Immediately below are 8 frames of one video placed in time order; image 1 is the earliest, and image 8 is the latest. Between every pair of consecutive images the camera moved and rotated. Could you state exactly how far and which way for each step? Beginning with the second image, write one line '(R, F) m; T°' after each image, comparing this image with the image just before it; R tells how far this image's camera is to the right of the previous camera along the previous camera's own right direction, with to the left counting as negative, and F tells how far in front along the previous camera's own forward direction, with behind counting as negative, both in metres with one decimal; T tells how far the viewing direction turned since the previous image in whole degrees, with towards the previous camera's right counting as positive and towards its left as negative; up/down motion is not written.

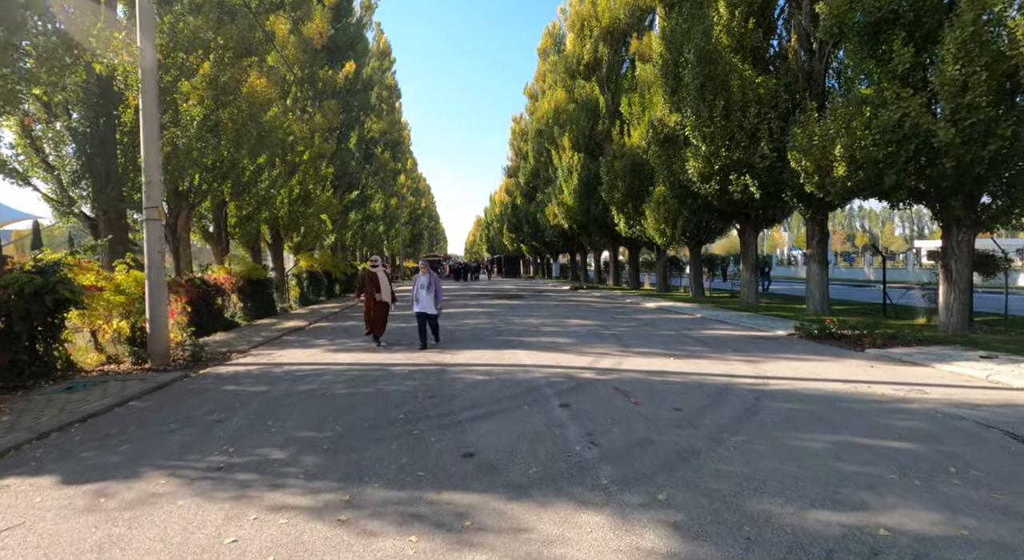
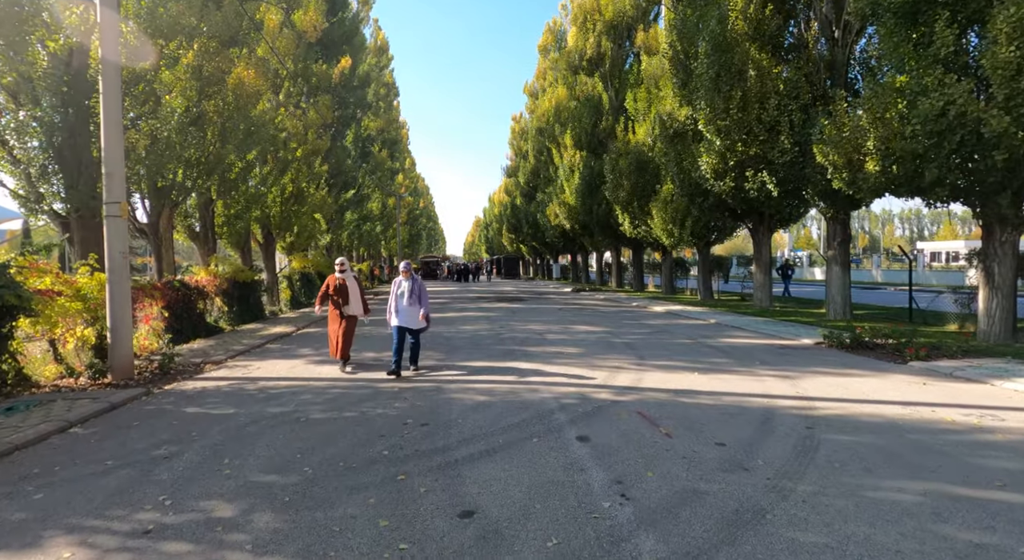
(-0.1, +1.1) m; 0°
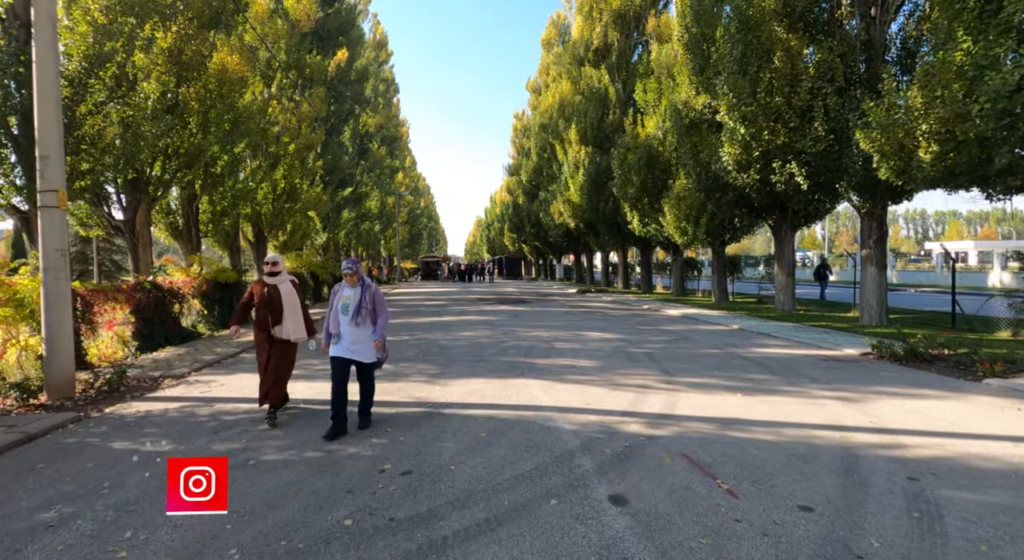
(-0.1, +1.4) m; 0°
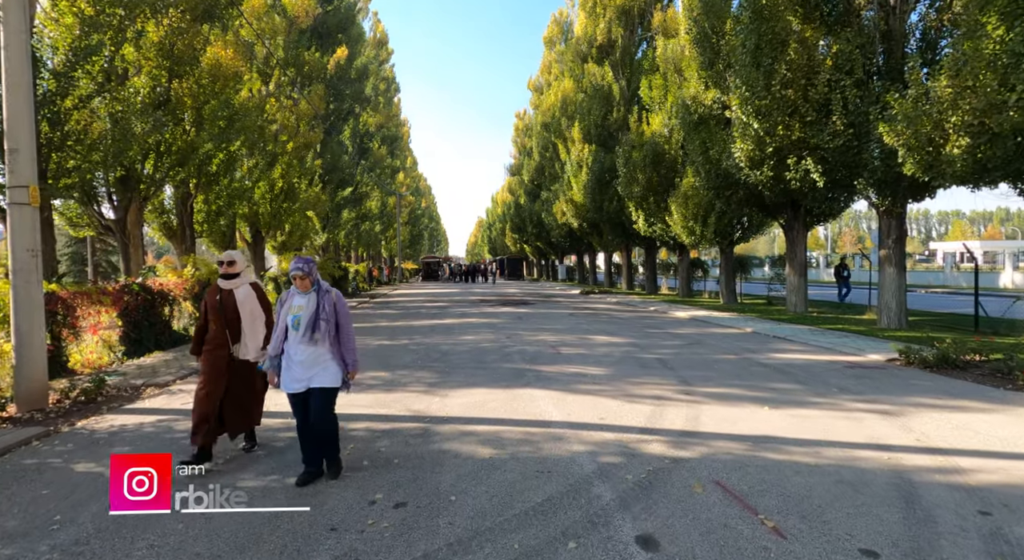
(0.0, +0.6) m; 0°
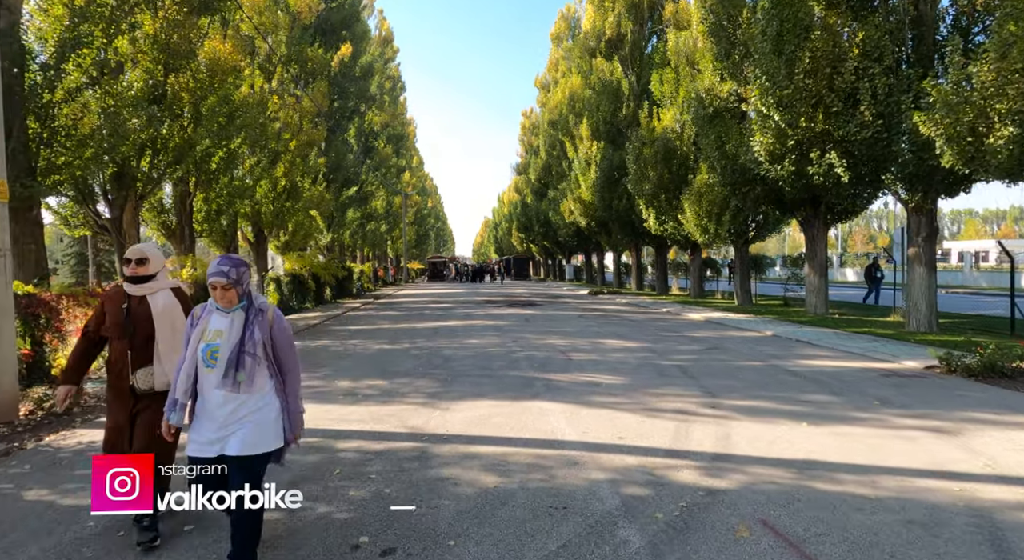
(0.0, +0.7) m; -1°
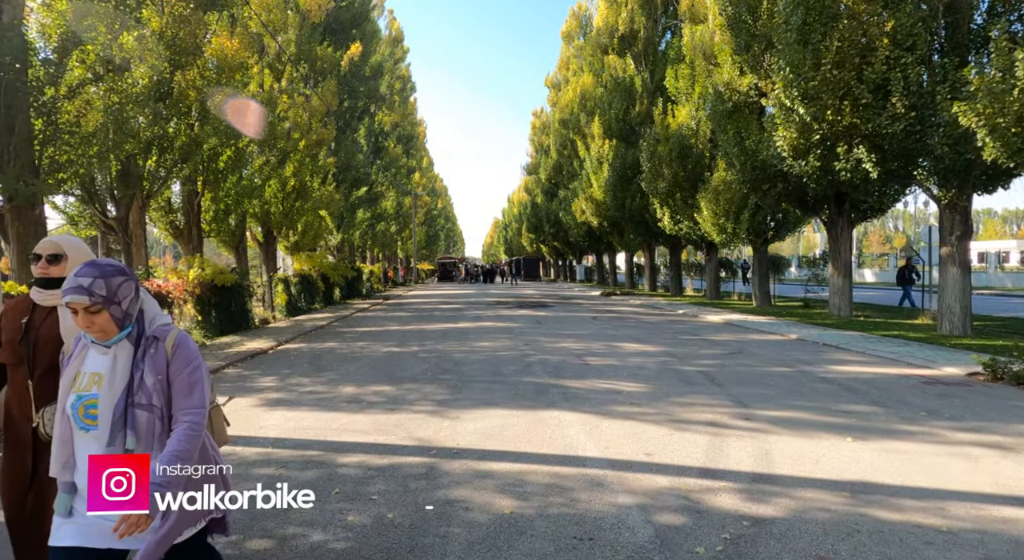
(0.0, +0.5) m; -1°
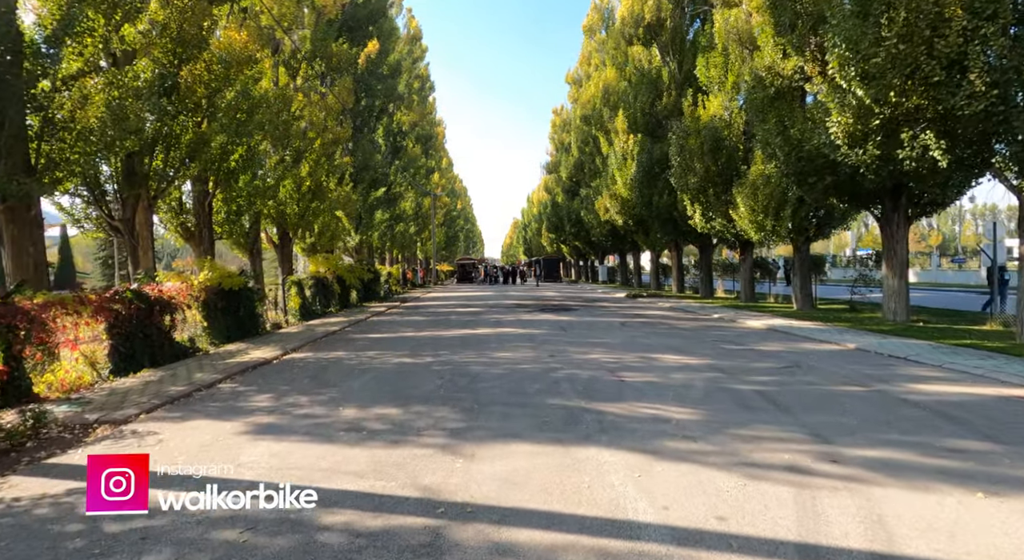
(0.0, +1.1) m; -2°
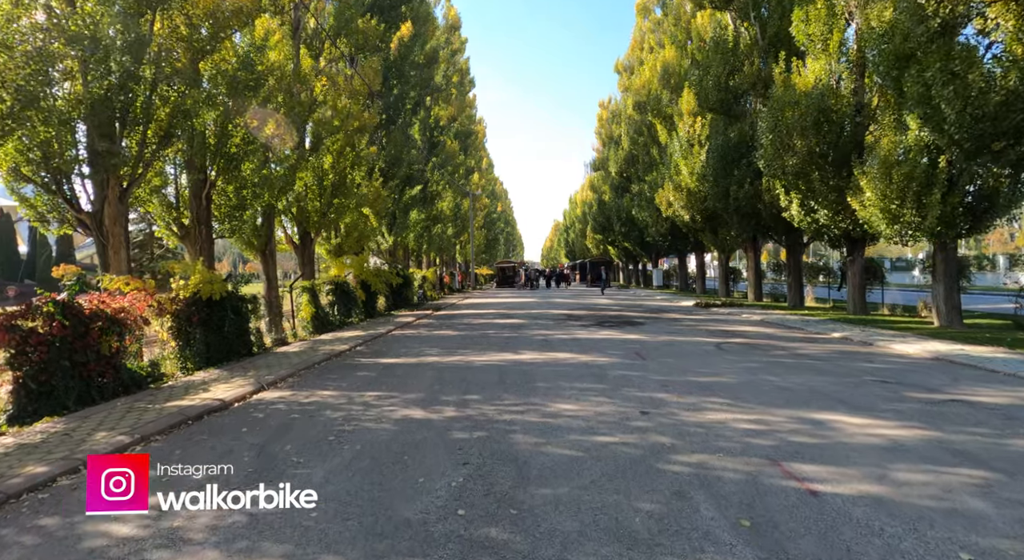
(-0.3, +3.9) m; -4°
